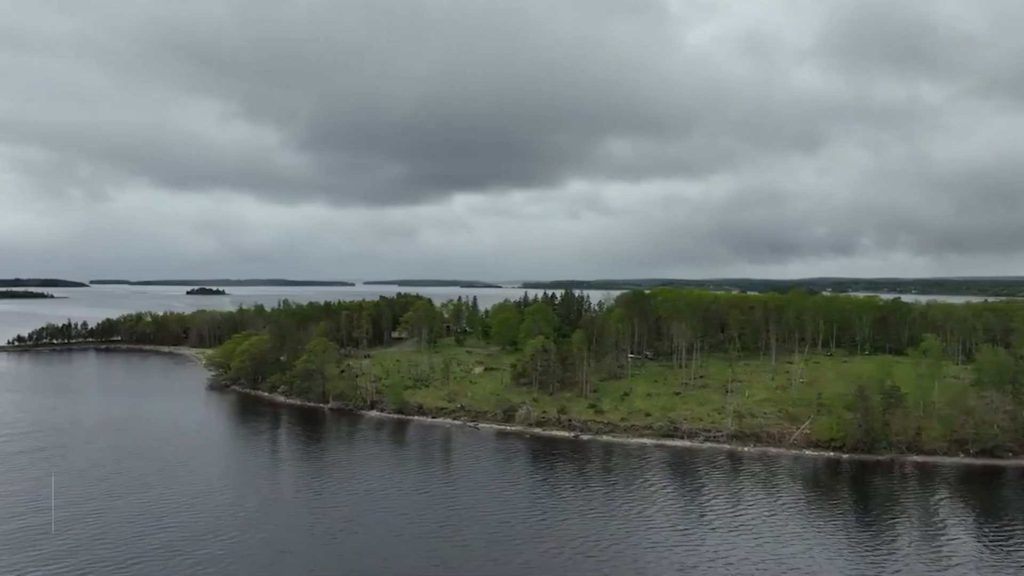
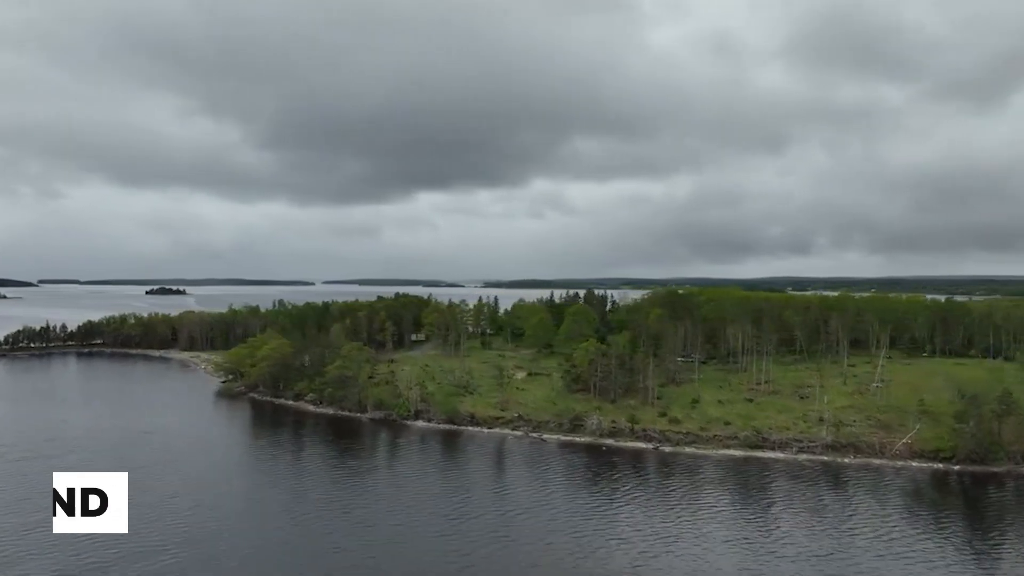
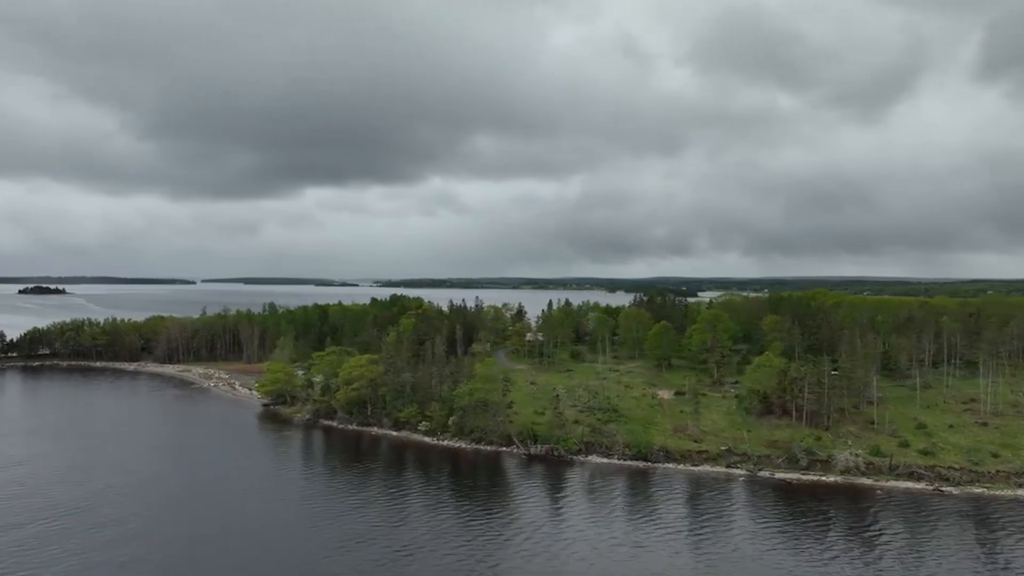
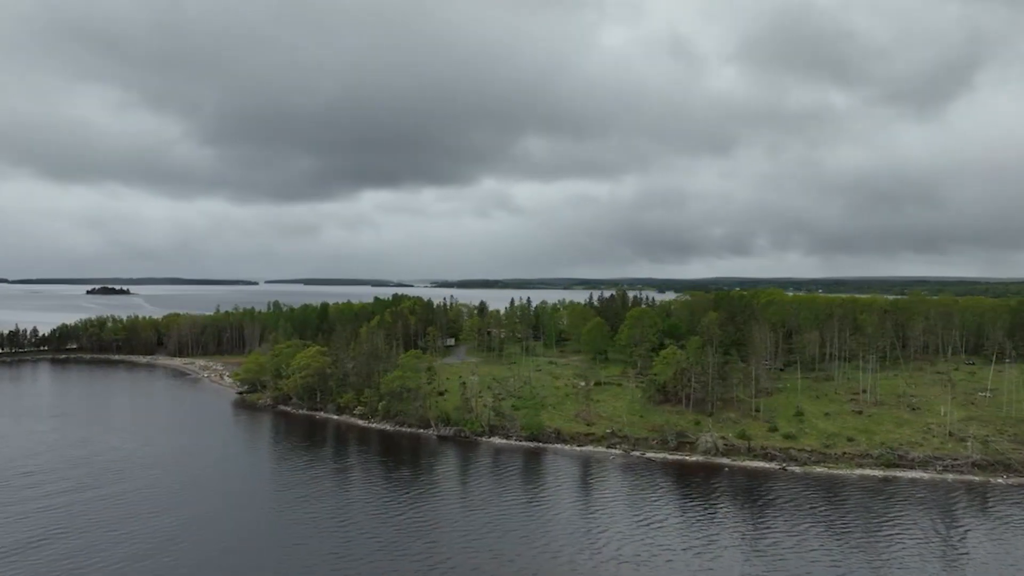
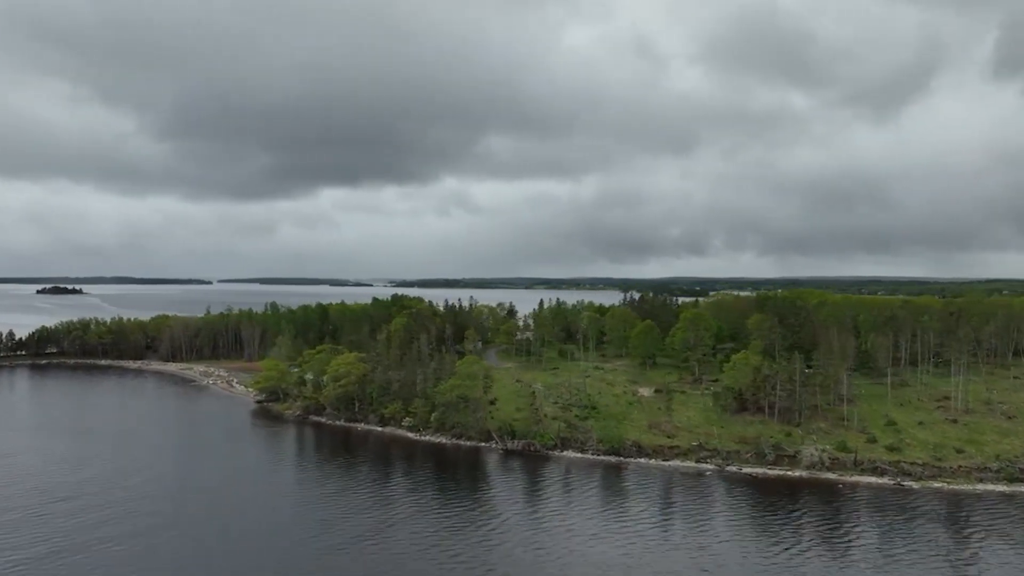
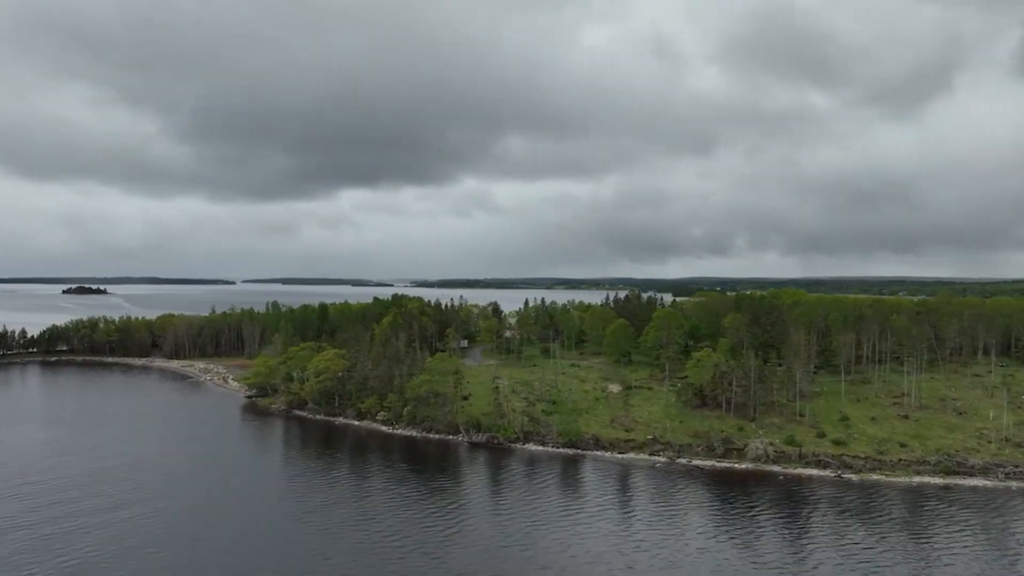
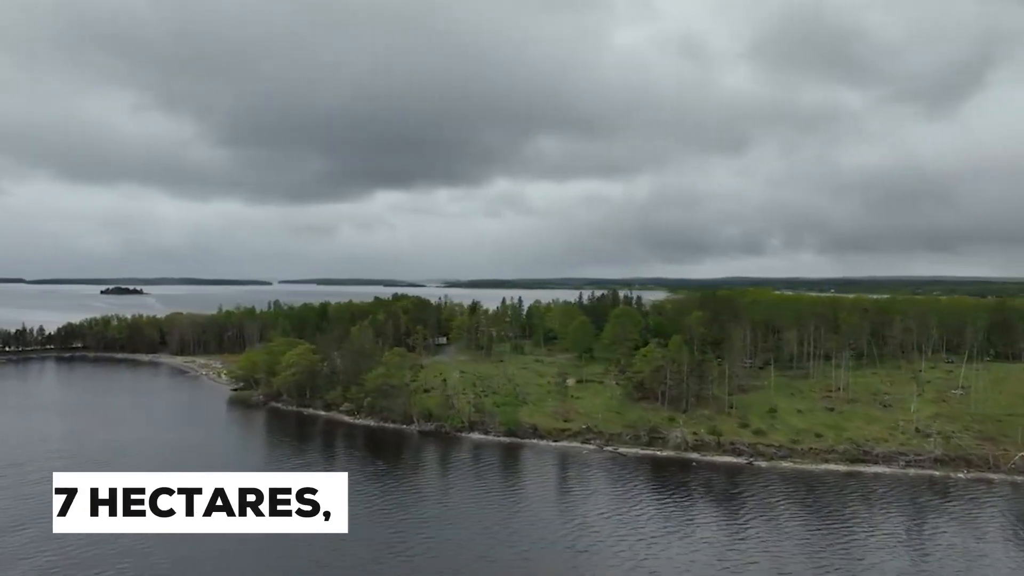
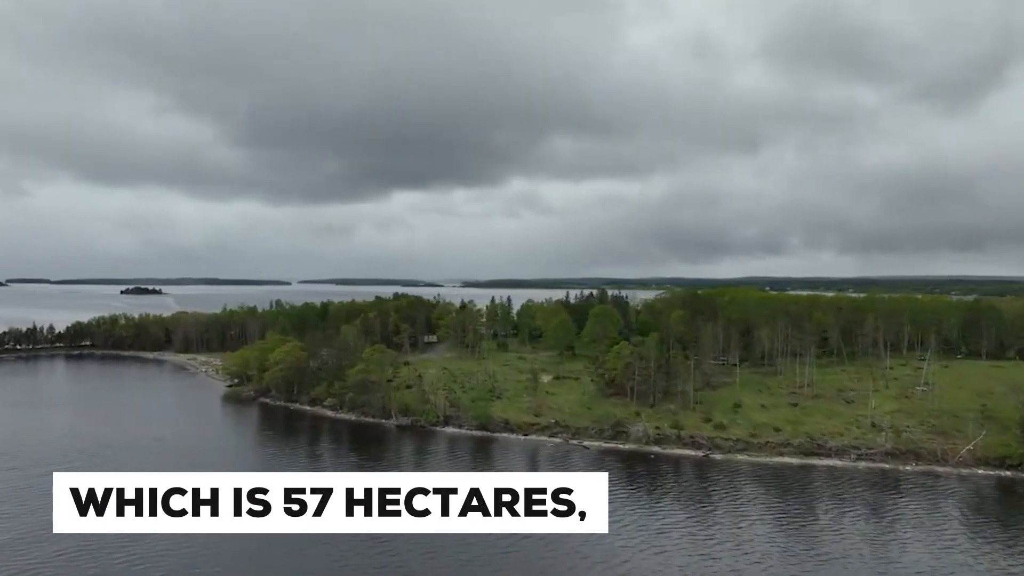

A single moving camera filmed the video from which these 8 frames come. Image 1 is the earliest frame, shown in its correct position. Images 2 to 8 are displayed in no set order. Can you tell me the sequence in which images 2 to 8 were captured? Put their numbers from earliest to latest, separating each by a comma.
2, 8, 7, 4, 6, 5, 3
